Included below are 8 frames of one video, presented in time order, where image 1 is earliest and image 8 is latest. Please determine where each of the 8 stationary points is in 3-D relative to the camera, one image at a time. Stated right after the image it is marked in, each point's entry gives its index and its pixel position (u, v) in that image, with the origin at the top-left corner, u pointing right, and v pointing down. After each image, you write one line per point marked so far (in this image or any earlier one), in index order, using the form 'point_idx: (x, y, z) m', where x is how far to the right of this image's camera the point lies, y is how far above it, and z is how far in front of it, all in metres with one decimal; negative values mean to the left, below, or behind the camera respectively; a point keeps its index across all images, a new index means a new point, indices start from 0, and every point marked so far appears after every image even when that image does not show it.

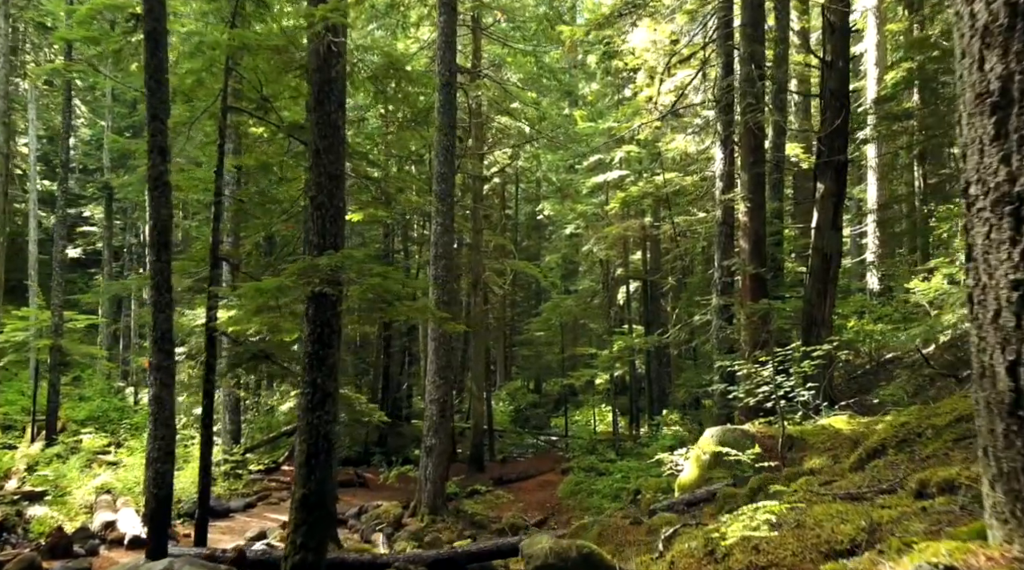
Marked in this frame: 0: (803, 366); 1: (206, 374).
0: (+3.5, -1.0, +10.9) m
1: (-3.7, -1.1, +11.1) m
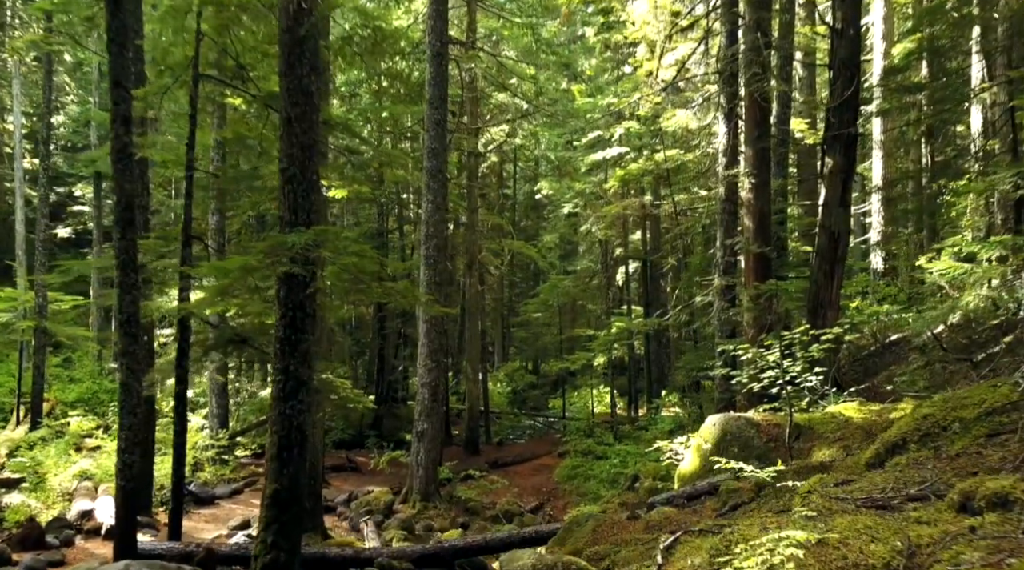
0: (+3.4, -0.8, +10.3) m
1: (-3.9, -0.9, +10.5) m
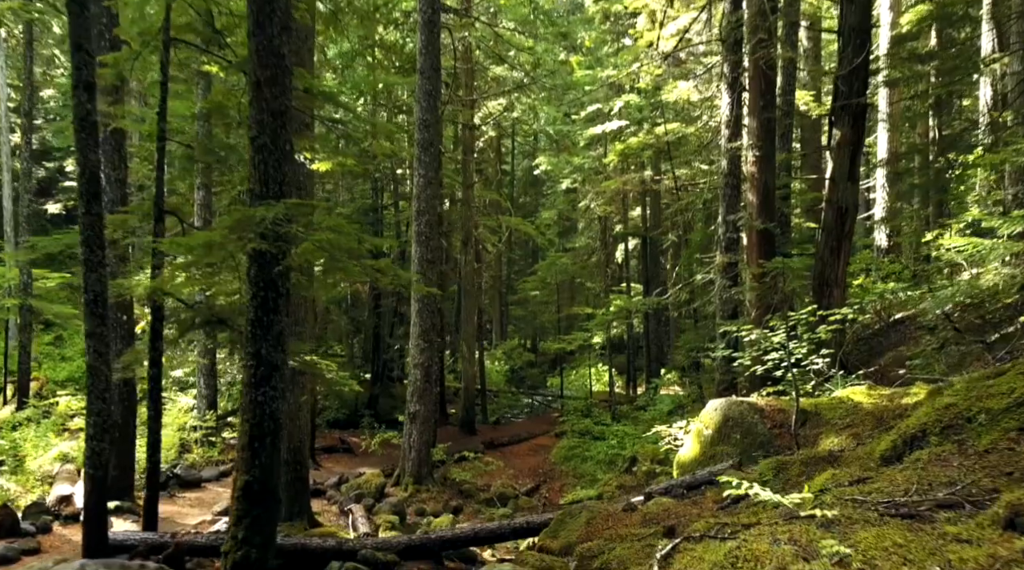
0: (+3.3, -0.5, +9.8) m
1: (-3.9, -0.6, +9.9) m
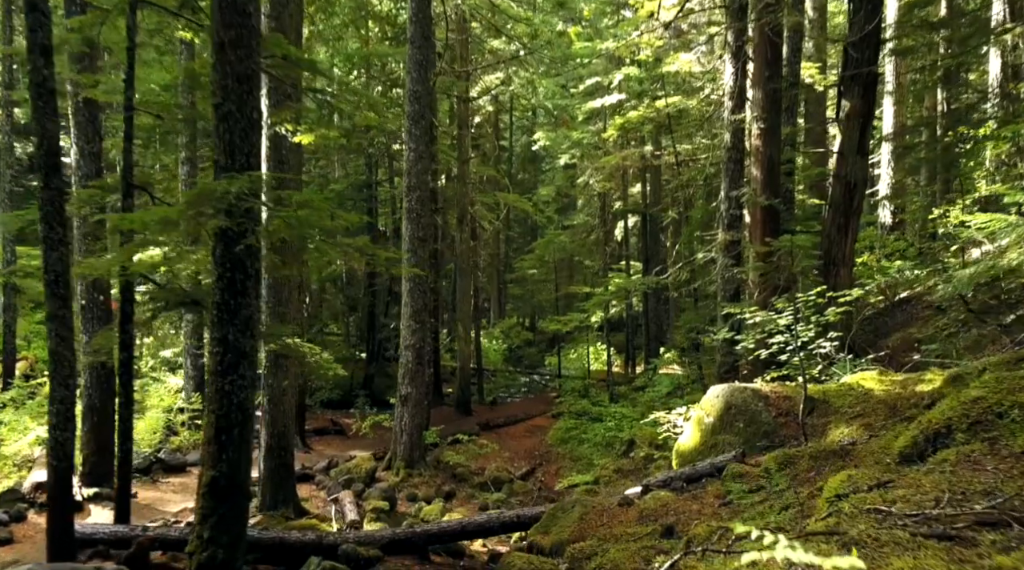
0: (+3.2, -0.3, +9.2) m
1: (-4.0, -0.4, +9.4) m
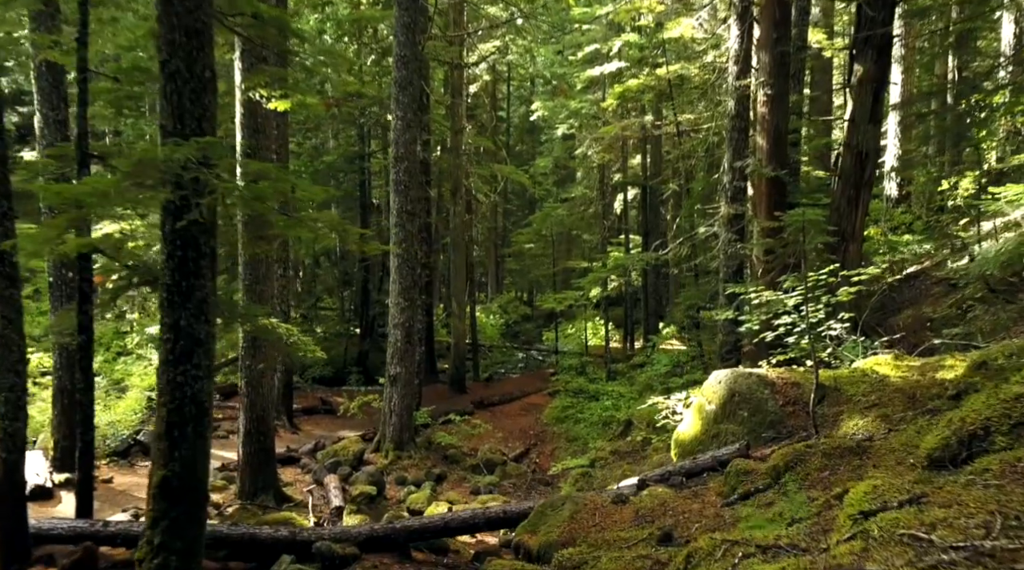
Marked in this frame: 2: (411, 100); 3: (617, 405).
0: (+3.1, -0.1, +8.6) m
1: (-4.2, -0.2, +8.7) m
2: (-1.7, +3.1, +15.0) m
3: (+2.1, -2.4, +18.2) m
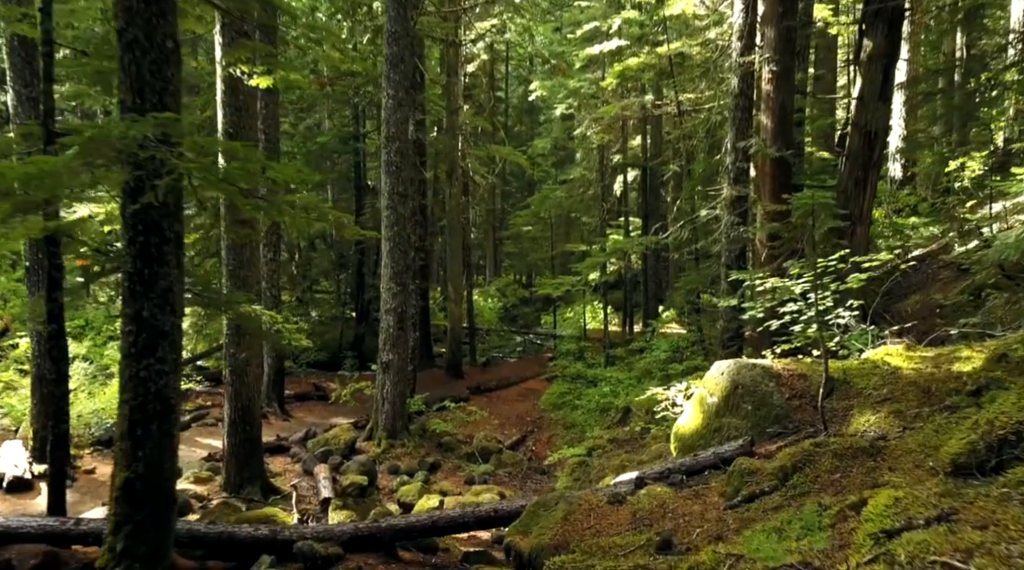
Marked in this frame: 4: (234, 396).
0: (+3.0, 0.0, +8.1) m
1: (-4.2, 0.0, +8.3) m
2: (-1.7, +3.3, +14.5) m
3: (+2.0, -2.1, +17.8) m
4: (-3.5, -1.4, +11.4) m
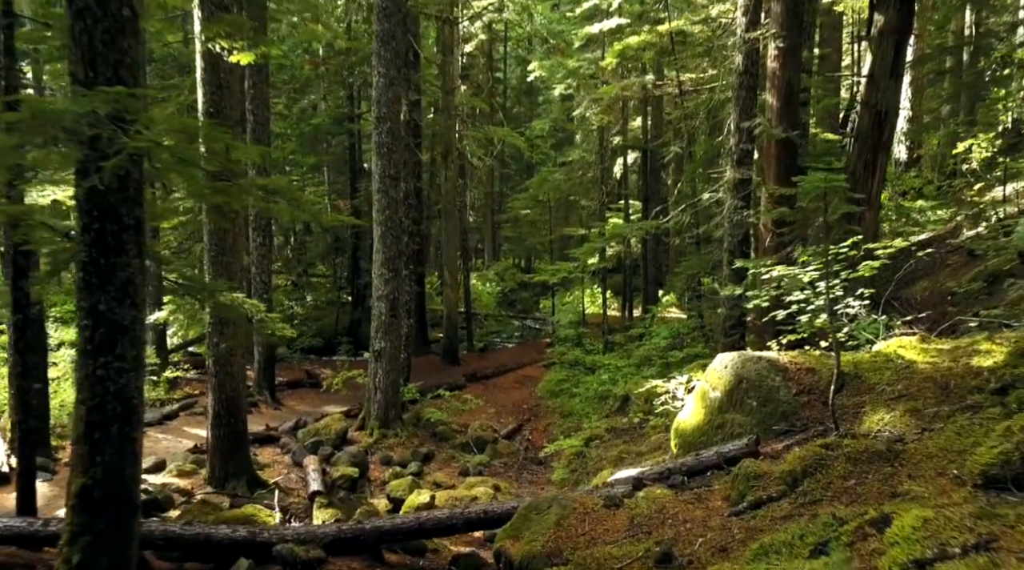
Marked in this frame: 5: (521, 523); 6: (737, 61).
0: (+2.9, +0.1, +7.7) m
1: (-4.3, +0.1, +7.9) m
2: (-1.8, +3.5, +14.0) m
3: (+2.0, -1.8, +17.4) m
4: (-3.6, -1.2, +11.0) m
5: (+0.1, -1.7, +6.6) m
6: (+3.0, +3.0, +12.2) m
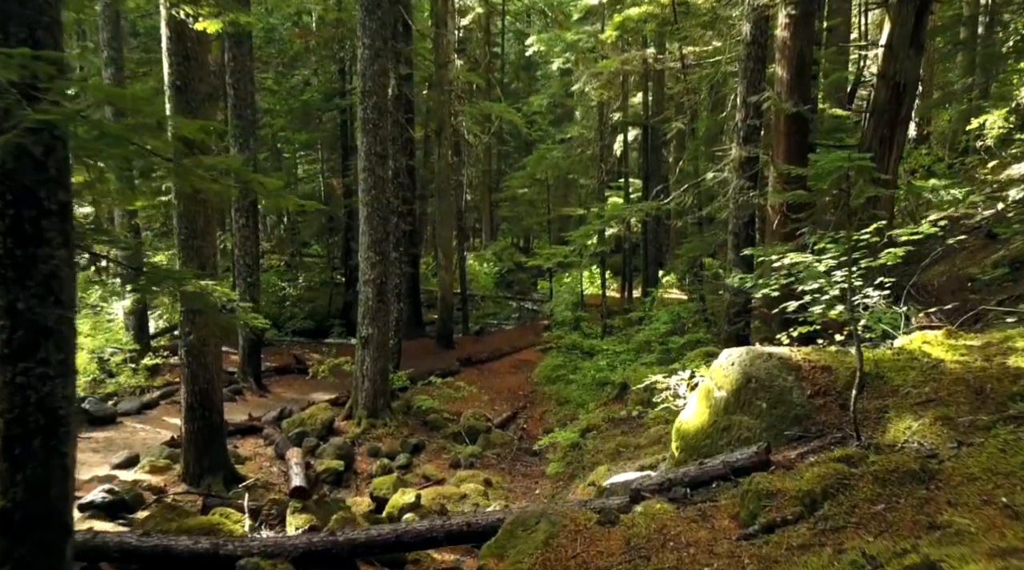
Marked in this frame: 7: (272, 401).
0: (+2.8, +0.2, +7.0) m
1: (-4.4, +0.1, +7.2) m
2: (-1.9, +3.8, +13.3) m
3: (+1.9, -1.5, +16.8) m
4: (-3.7, -1.1, +10.3) m
5: (0.0, -1.7, +5.9) m
6: (+2.9, +3.2, +11.5) m
7: (-4.2, -2.0, +15.8) m
